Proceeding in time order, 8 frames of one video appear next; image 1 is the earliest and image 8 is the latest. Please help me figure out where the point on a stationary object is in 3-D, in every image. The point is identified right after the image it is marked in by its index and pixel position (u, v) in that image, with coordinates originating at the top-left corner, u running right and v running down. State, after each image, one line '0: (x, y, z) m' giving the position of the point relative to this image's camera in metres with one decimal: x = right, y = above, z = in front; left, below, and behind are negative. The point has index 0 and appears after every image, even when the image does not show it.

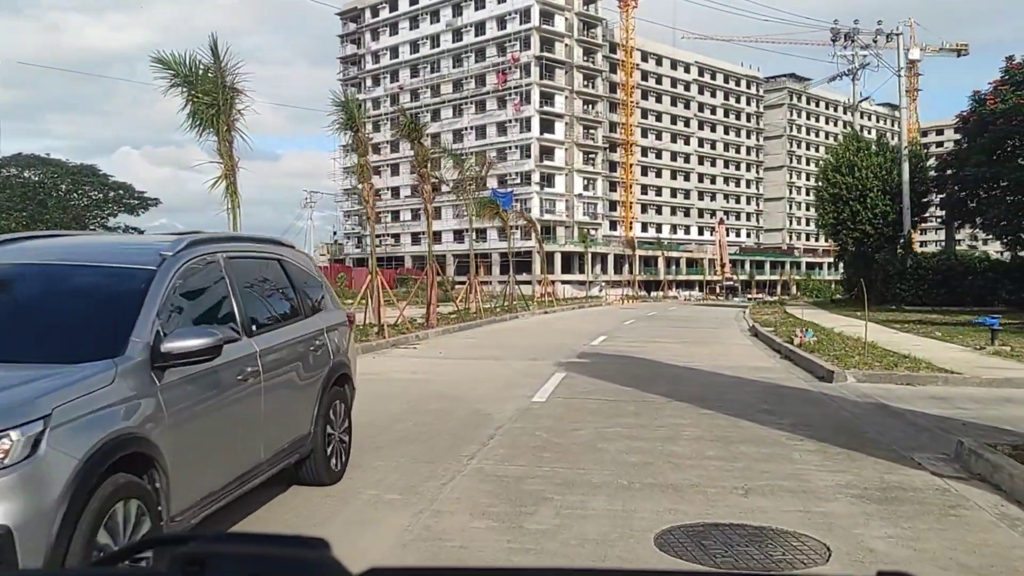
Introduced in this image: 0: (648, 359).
0: (+2.1, -1.1, +14.1) m
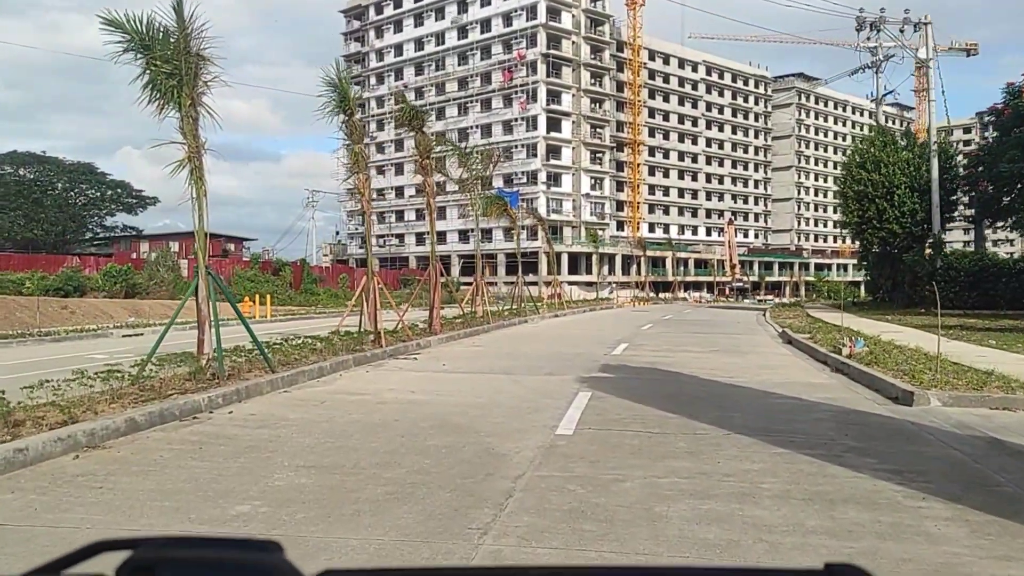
0: (+2.3, -1.2, +12.3) m
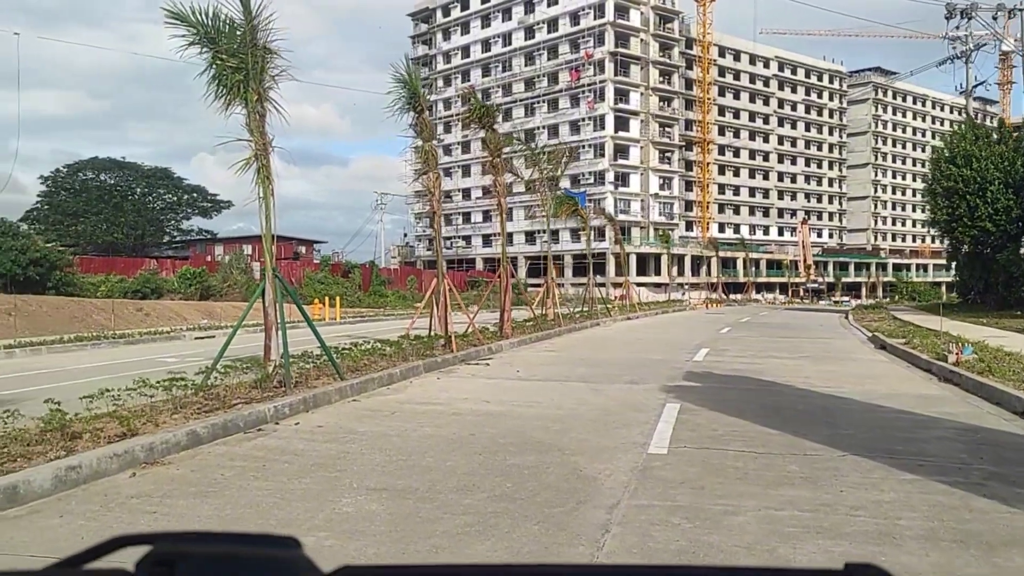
0: (+3.3, -1.2, +11.4) m
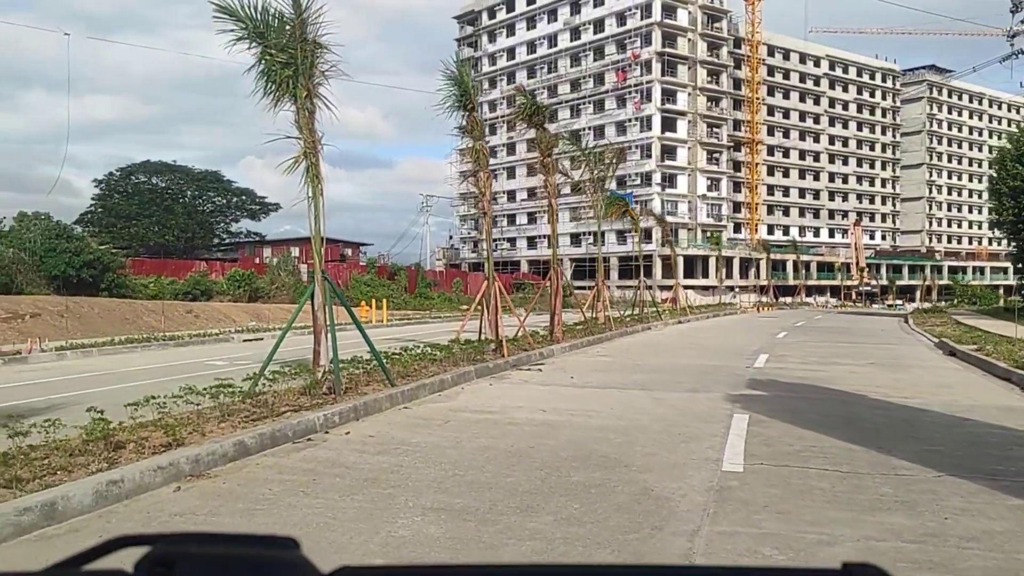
0: (+4.0, -1.3, +10.8) m
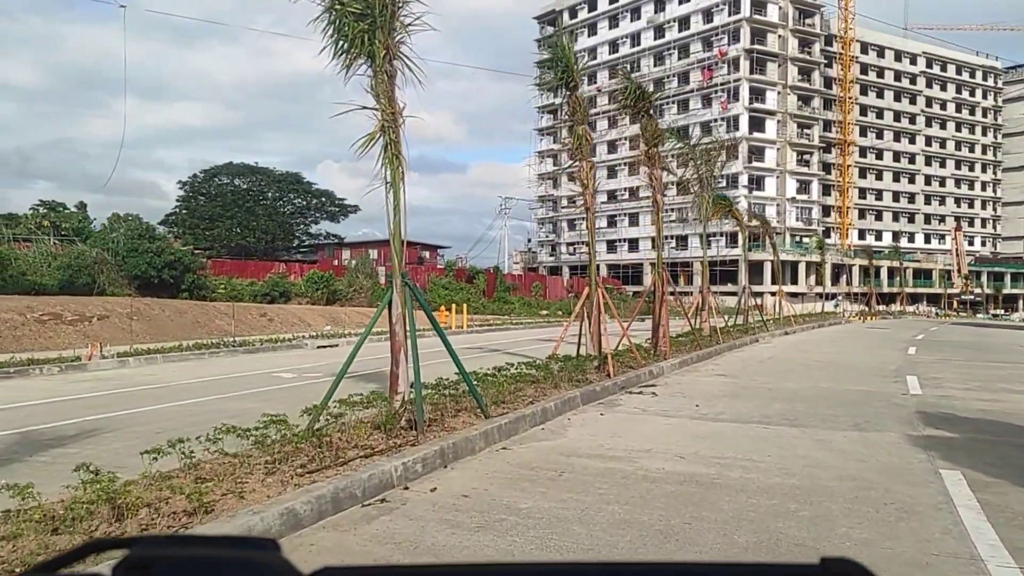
0: (+5.2, -1.4, +8.5) m
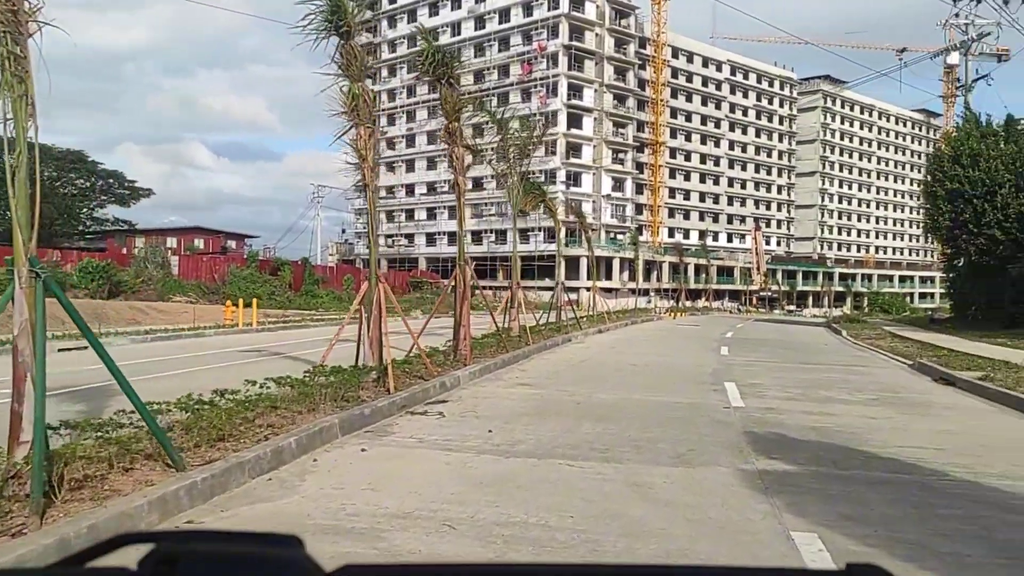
0: (+3.1, -1.4, +7.2) m
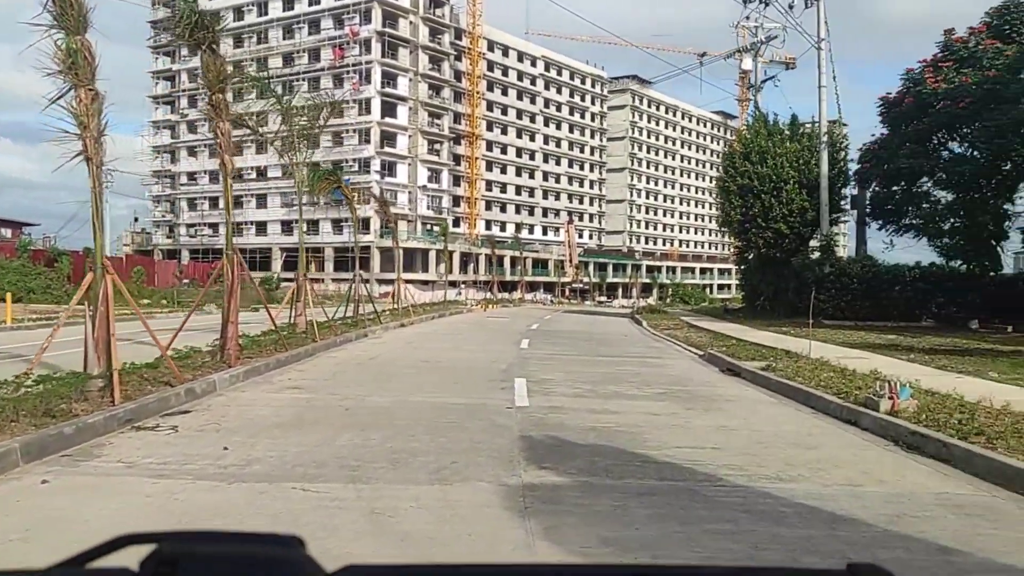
0: (+1.2, -1.3, +6.7) m
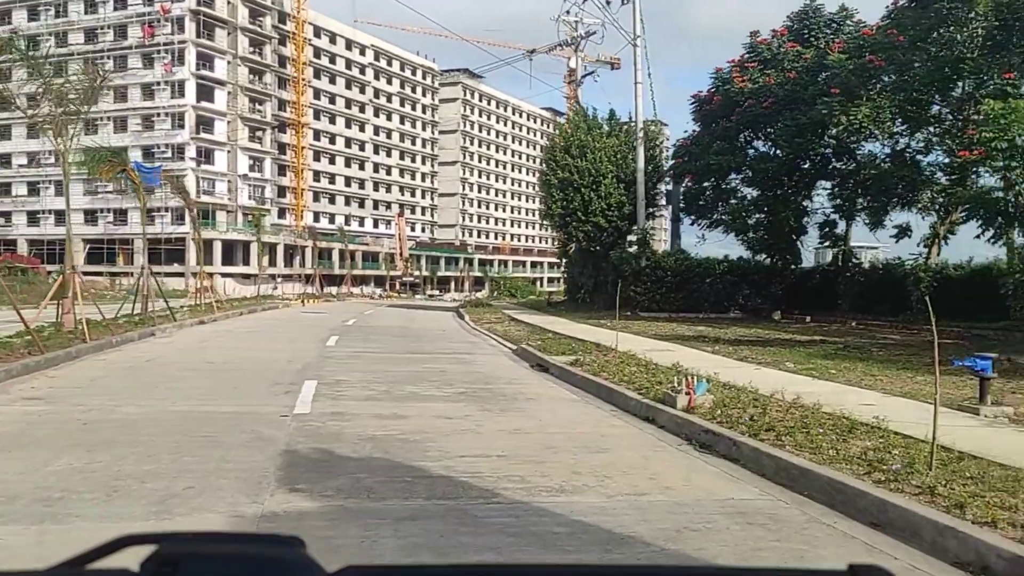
0: (-0.4, -1.3, +5.9) m
